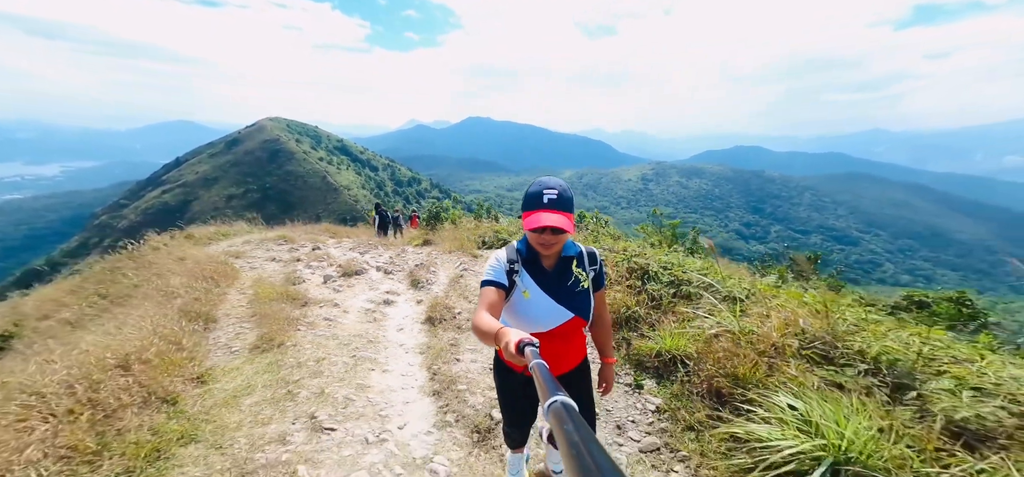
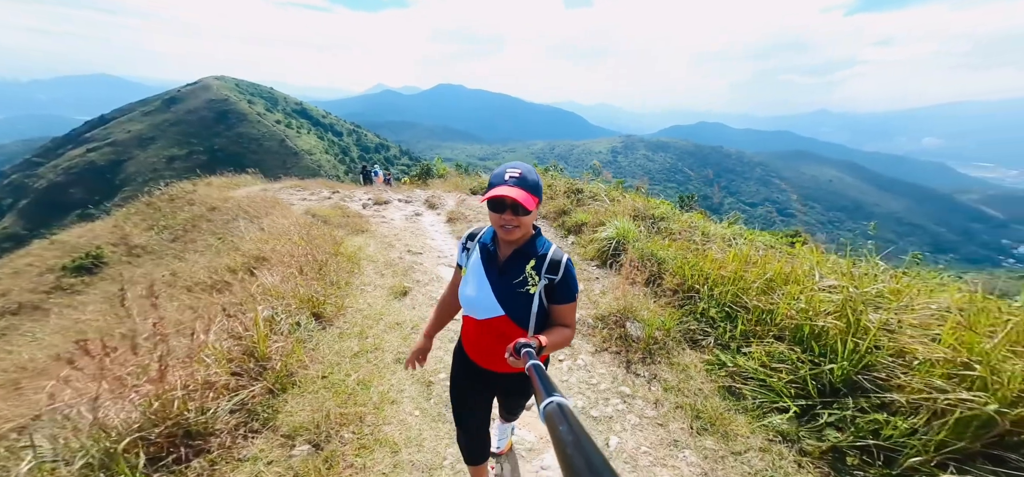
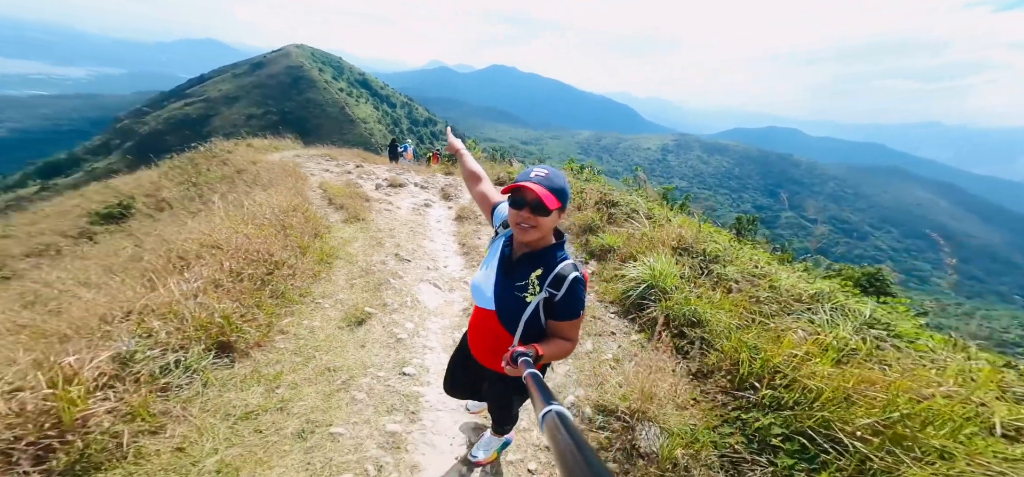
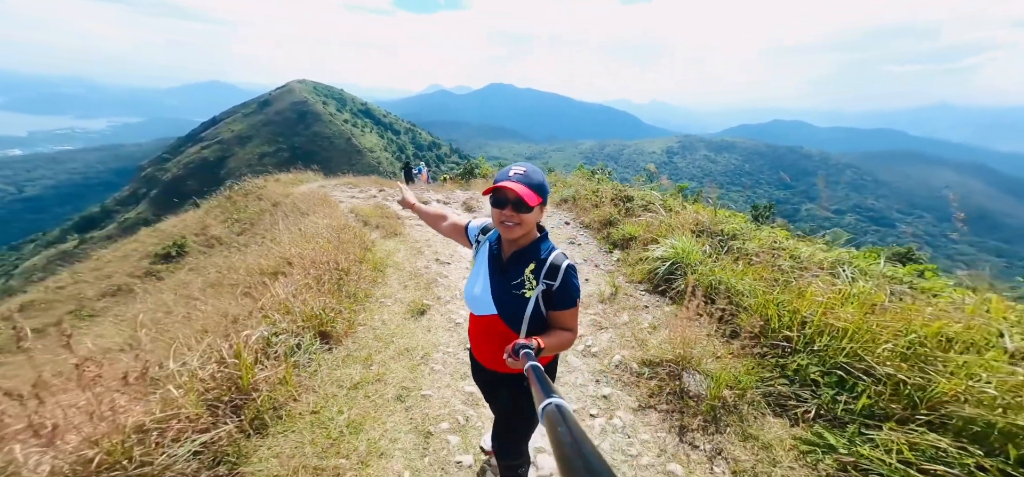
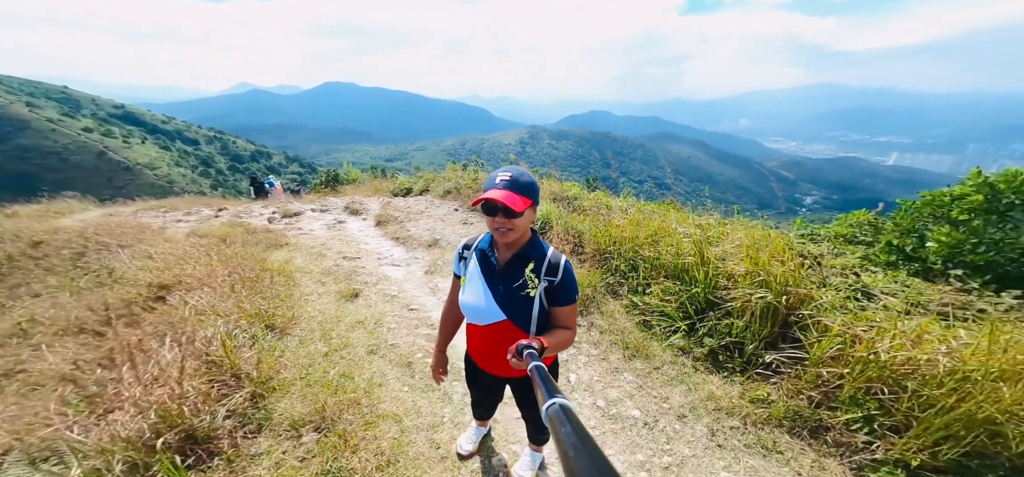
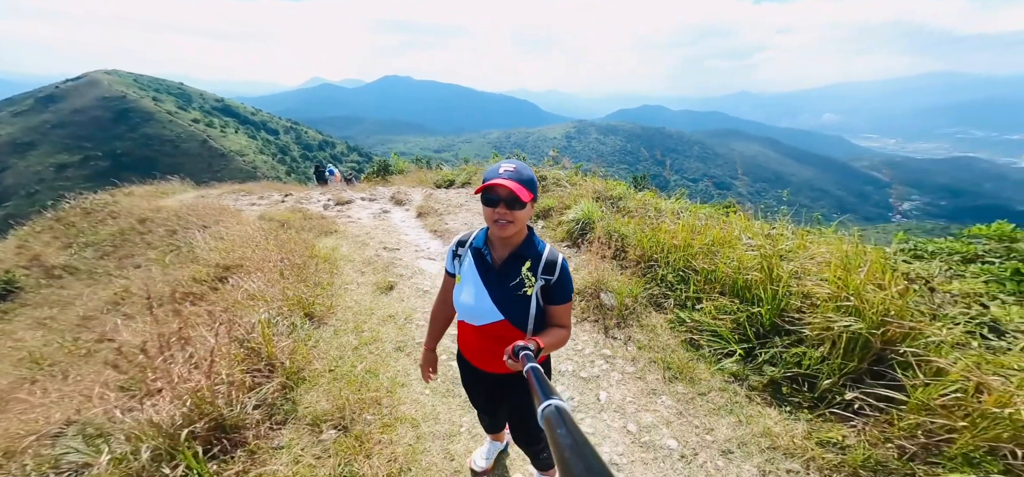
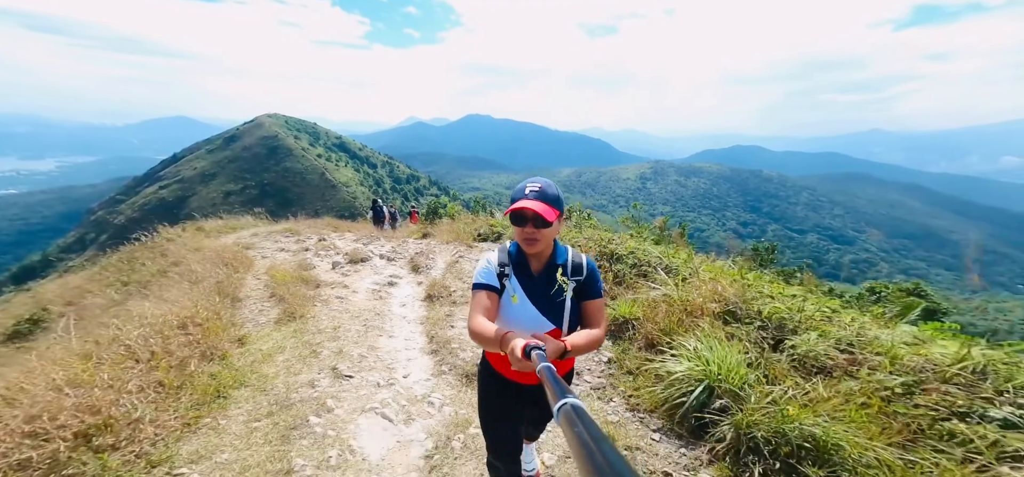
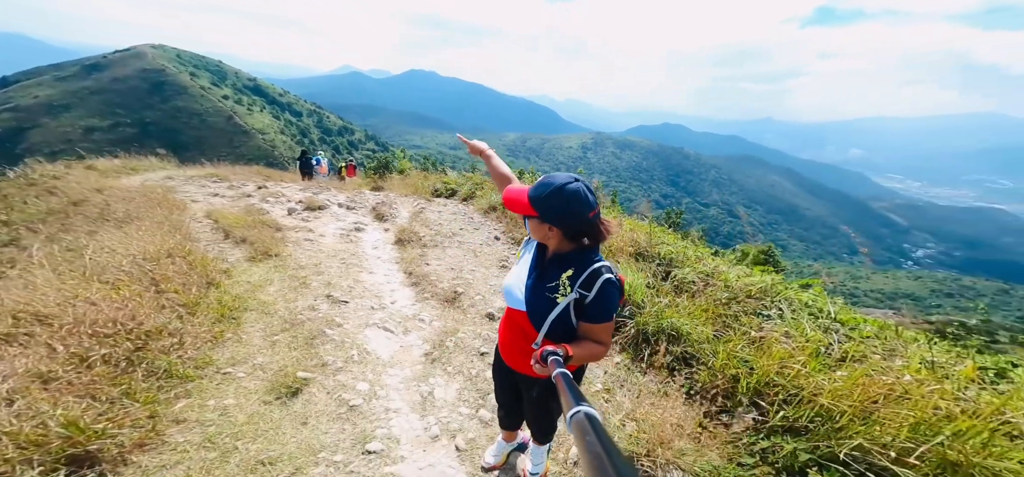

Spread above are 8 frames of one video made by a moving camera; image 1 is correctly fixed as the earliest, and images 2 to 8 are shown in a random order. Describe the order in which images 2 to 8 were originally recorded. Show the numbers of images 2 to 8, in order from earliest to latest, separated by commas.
7, 8, 3, 4, 2, 6, 5
